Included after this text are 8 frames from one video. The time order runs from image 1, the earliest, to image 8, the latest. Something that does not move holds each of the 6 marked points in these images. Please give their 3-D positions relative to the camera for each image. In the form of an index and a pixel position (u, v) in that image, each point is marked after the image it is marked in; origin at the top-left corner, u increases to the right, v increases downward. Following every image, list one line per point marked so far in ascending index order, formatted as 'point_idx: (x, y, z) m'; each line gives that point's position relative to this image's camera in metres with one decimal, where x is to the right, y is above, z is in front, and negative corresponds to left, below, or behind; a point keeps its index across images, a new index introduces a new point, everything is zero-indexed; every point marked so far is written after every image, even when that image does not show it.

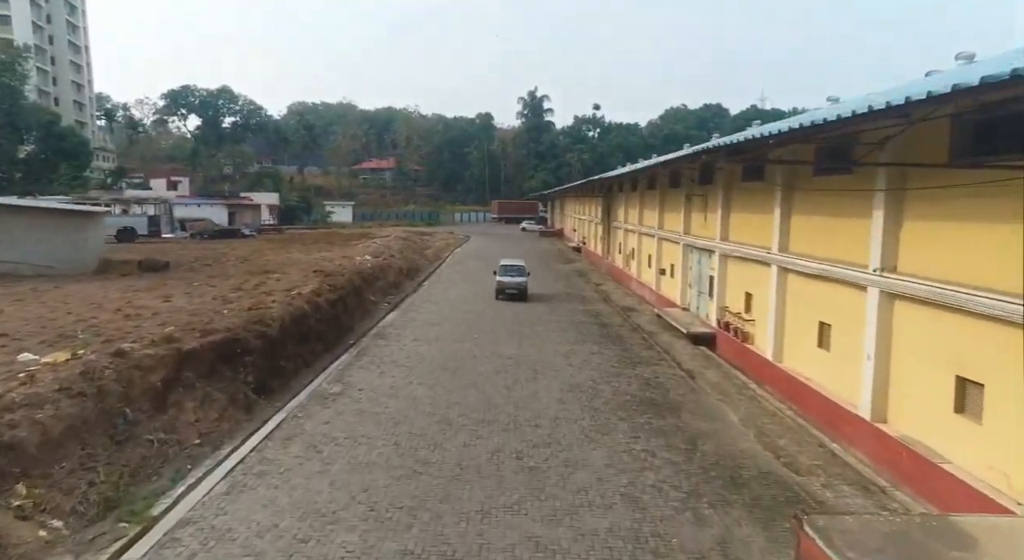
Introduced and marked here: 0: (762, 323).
0: (+3.7, -0.6, +9.3) m
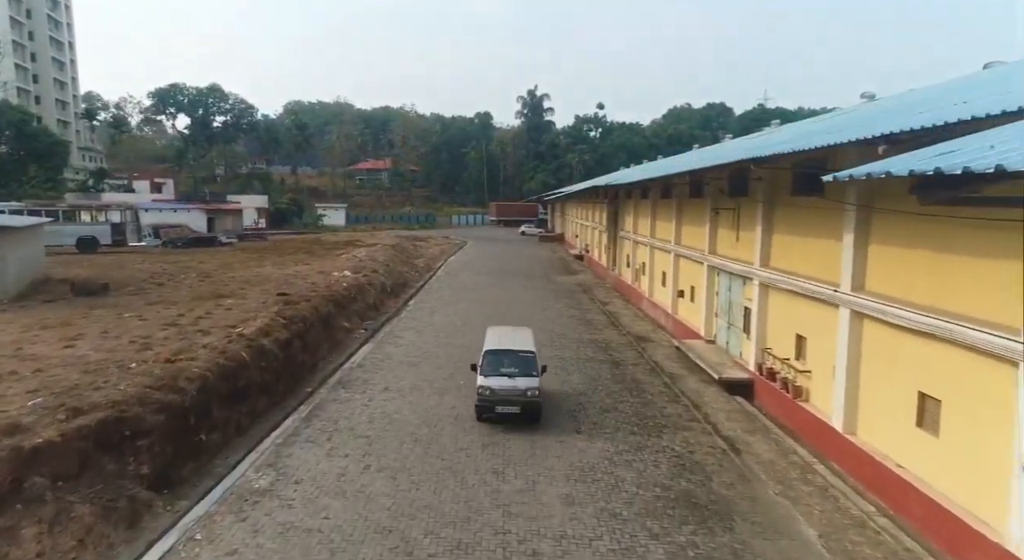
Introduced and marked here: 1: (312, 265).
0: (+3.6, -1.1, +7.3) m
1: (-6.3, +0.4, +19.7) m
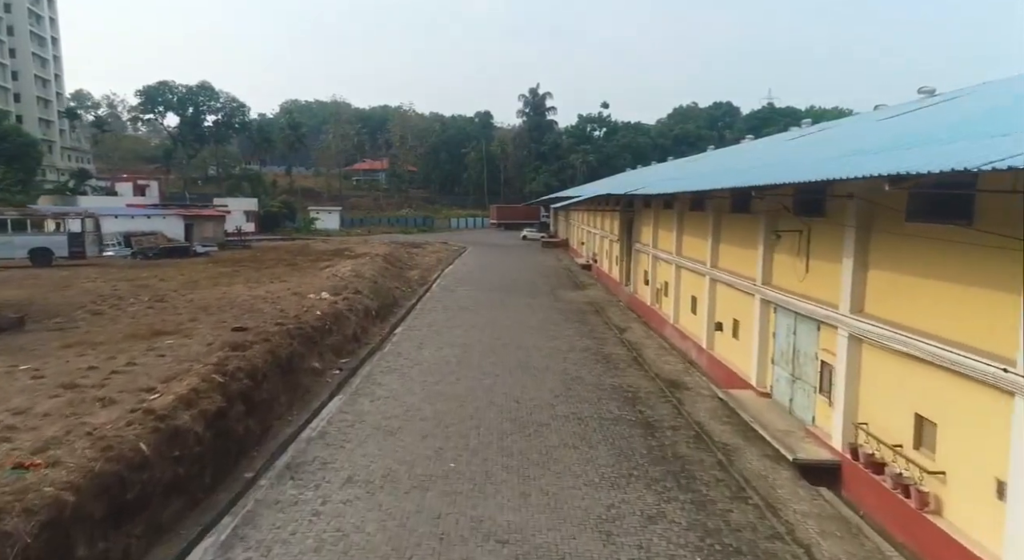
0: (+3.7, -1.7, +5.0) m
1: (-6.2, -0.1, +17.4) m
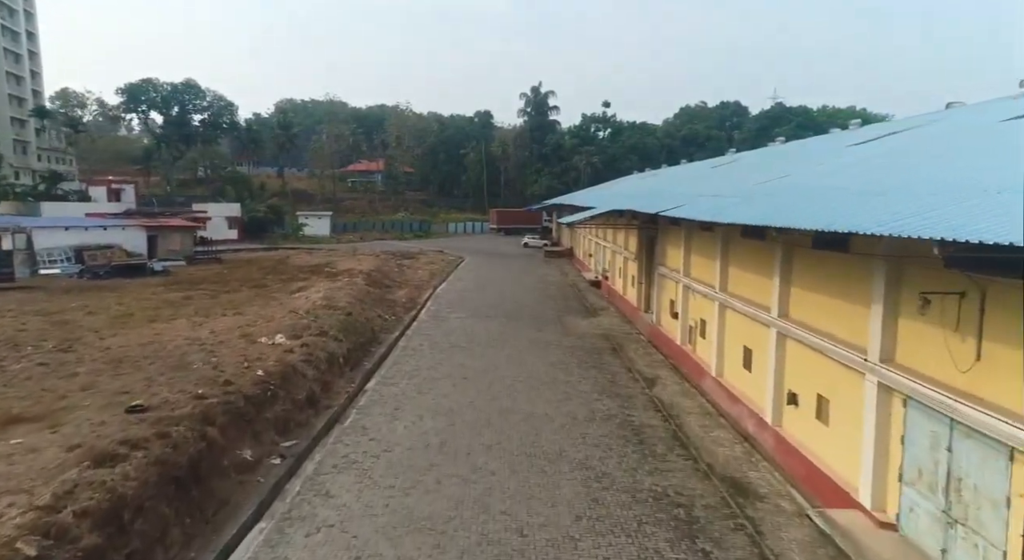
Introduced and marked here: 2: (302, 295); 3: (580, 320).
0: (+3.7, -2.4, +2.0) m
1: (-6.1, -0.9, +14.4) m
2: (-5.9, -0.5, +17.8) m
3: (+2.0, -1.2, +19.1) m
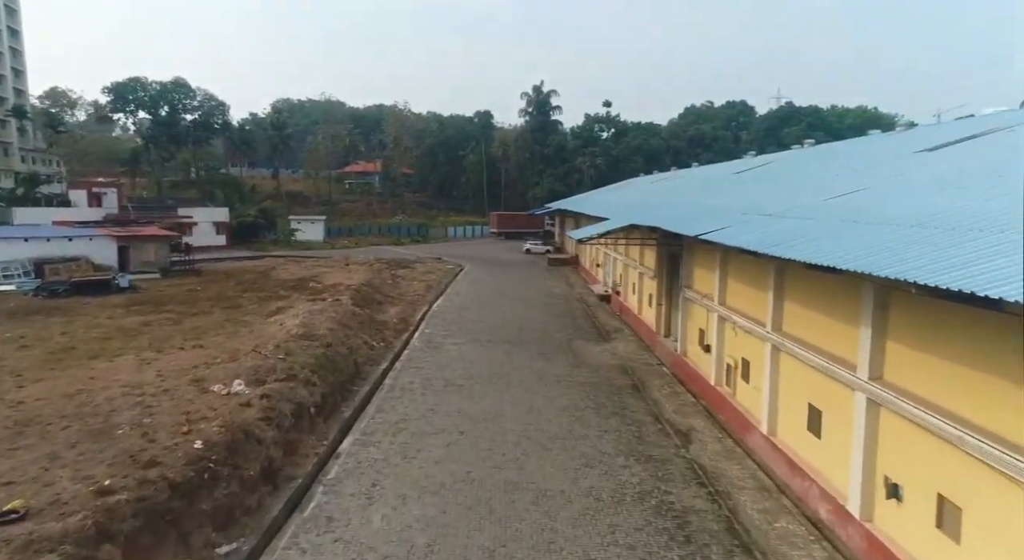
0: (+3.8, -3.0, -0.1) m
1: (-6.0, -1.4, +12.3) m
2: (-5.8, -1.0, +15.7) m
3: (+2.2, -1.8, +17.0) m
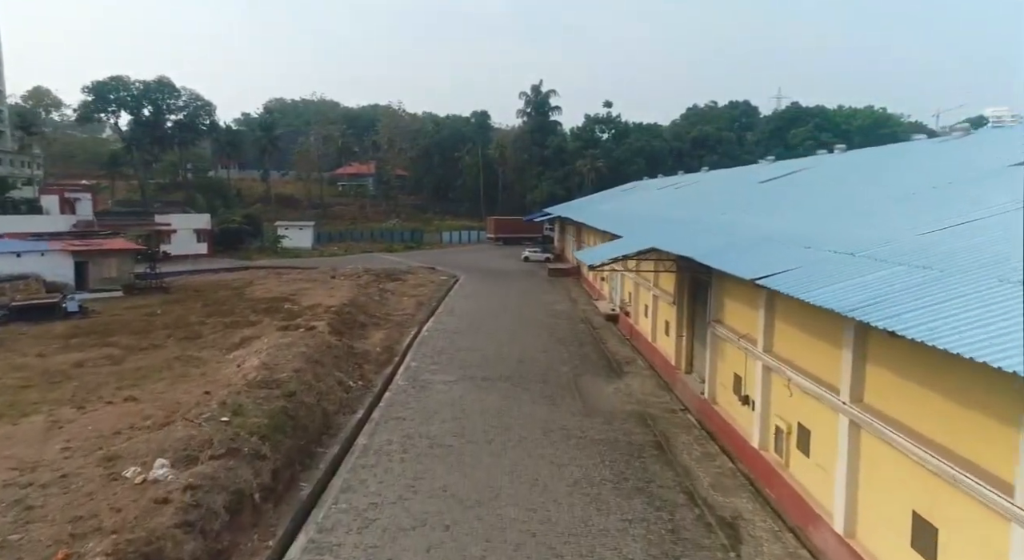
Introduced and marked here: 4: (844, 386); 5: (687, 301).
0: (+3.8, -3.6, -2.3) m
1: (-6.1, -2.1, +10.1) m
2: (-5.9, -1.7, +13.5) m
3: (+2.1, -2.4, +14.8) m
4: (+4.0, -1.3, +7.3) m
5: (+3.9, -0.4, +14.5) m
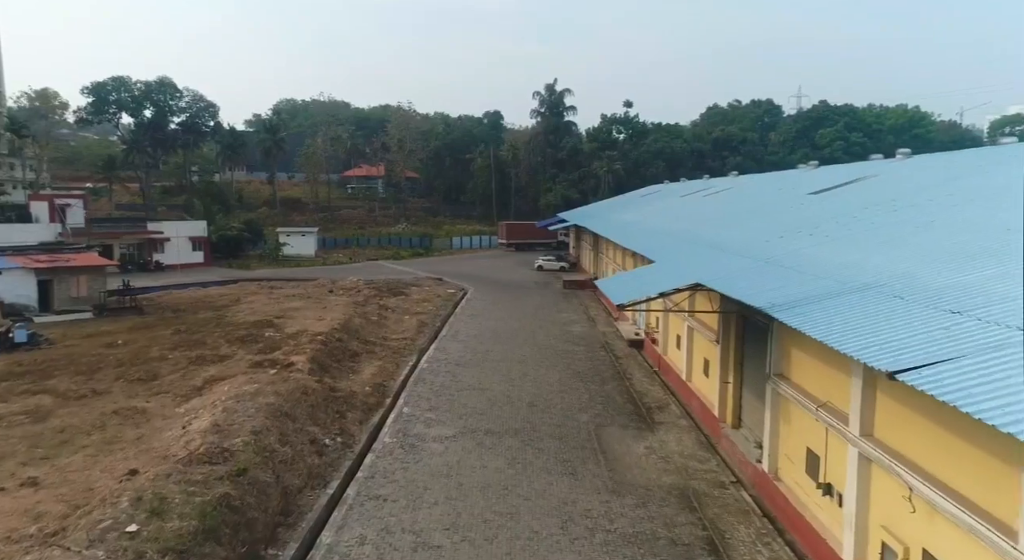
0: (+3.7, -4.3, -4.9) m
1: (-6.0, -2.7, +7.7) m
2: (-5.7, -2.3, +11.1) m
3: (+2.3, -3.1, +12.2) m
4: (+4.0, -2.0, +4.7) m
5: (+4.1, -1.0, +11.9) m
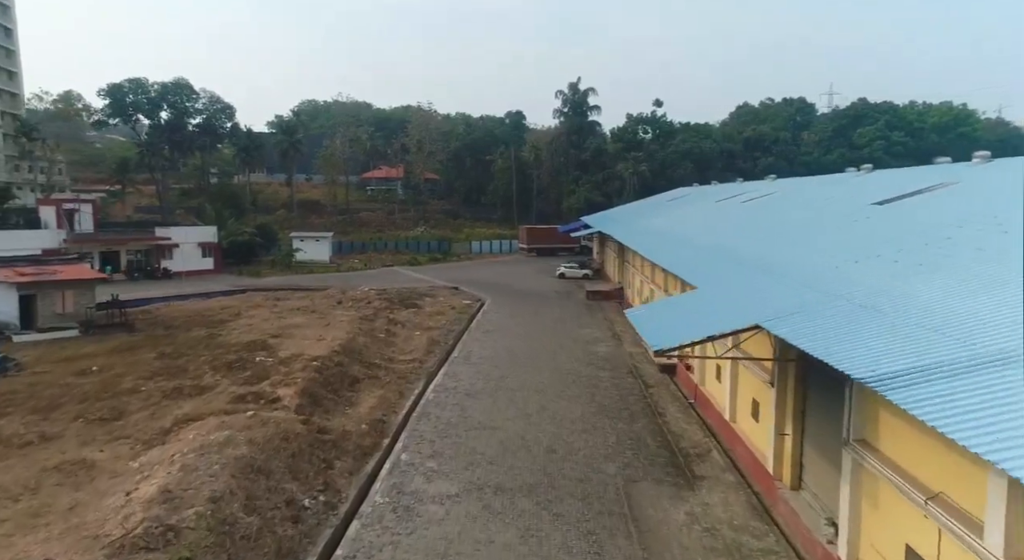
0: (+3.3, -4.8, -6.9) m
1: (-5.9, -3.2, +6.0) m
2: (-5.5, -2.8, +9.4) m
3: (+2.5, -3.6, +10.2) m
4: (+4.0, -2.5, +2.6) m
5: (+4.3, -1.5, +9.8) m
